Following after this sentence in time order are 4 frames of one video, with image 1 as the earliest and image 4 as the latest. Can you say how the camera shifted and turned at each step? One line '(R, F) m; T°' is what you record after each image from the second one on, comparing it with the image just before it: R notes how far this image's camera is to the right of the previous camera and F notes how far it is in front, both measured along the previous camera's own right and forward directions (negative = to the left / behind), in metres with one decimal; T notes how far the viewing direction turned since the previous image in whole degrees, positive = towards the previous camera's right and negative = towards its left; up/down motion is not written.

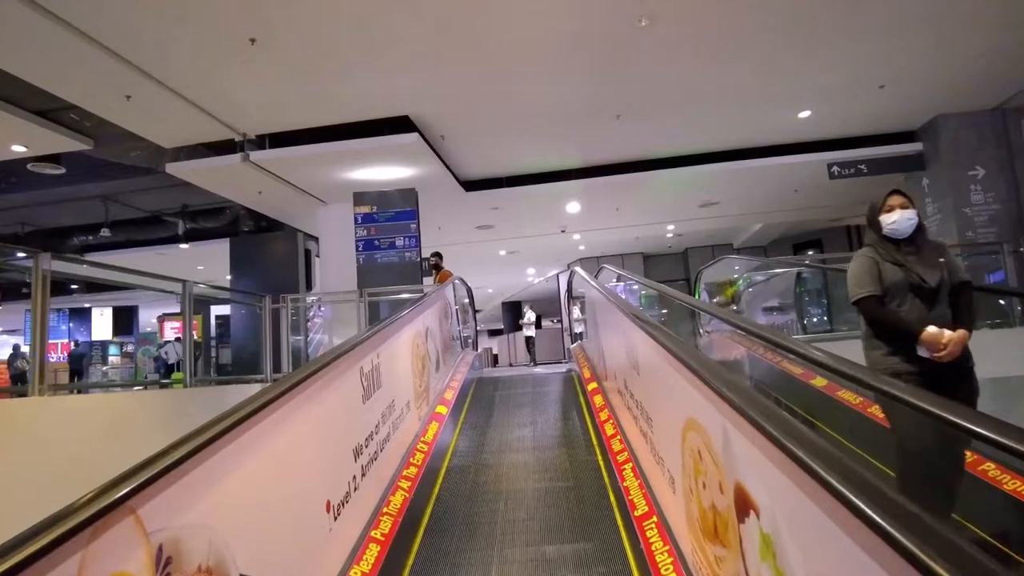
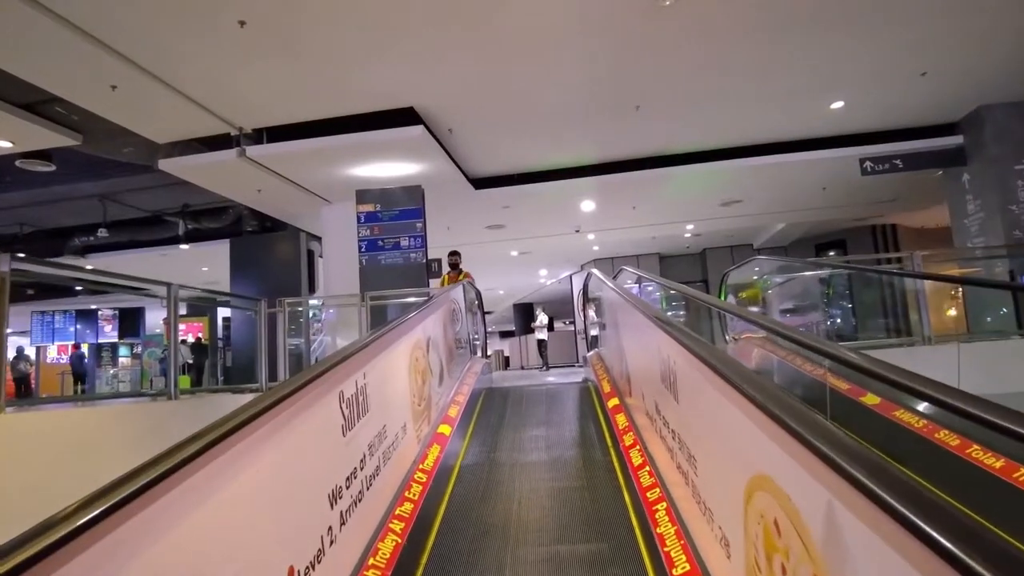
(0.0, +0.4) m; -1°
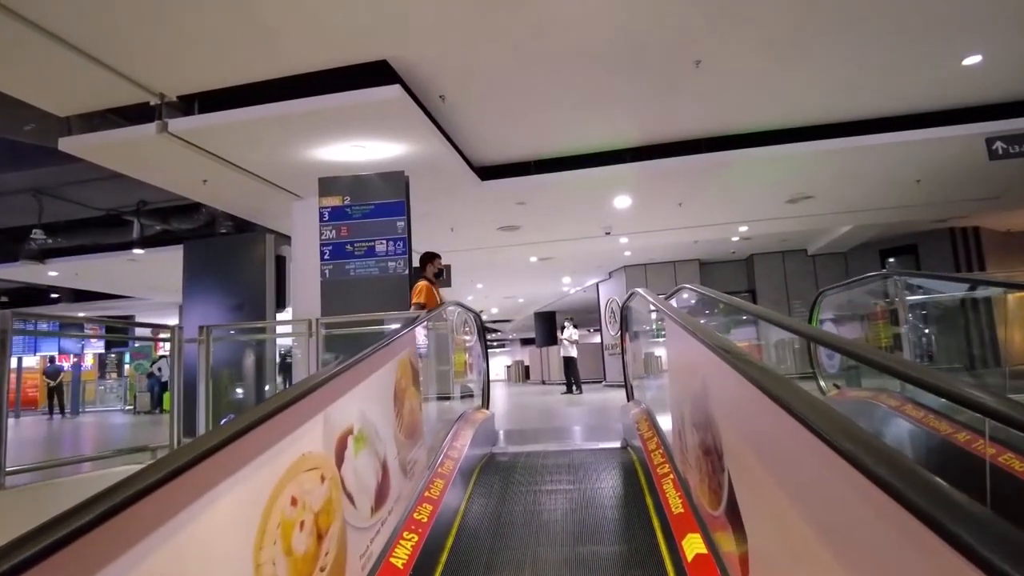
(+0.1, +1.6) m; -2°
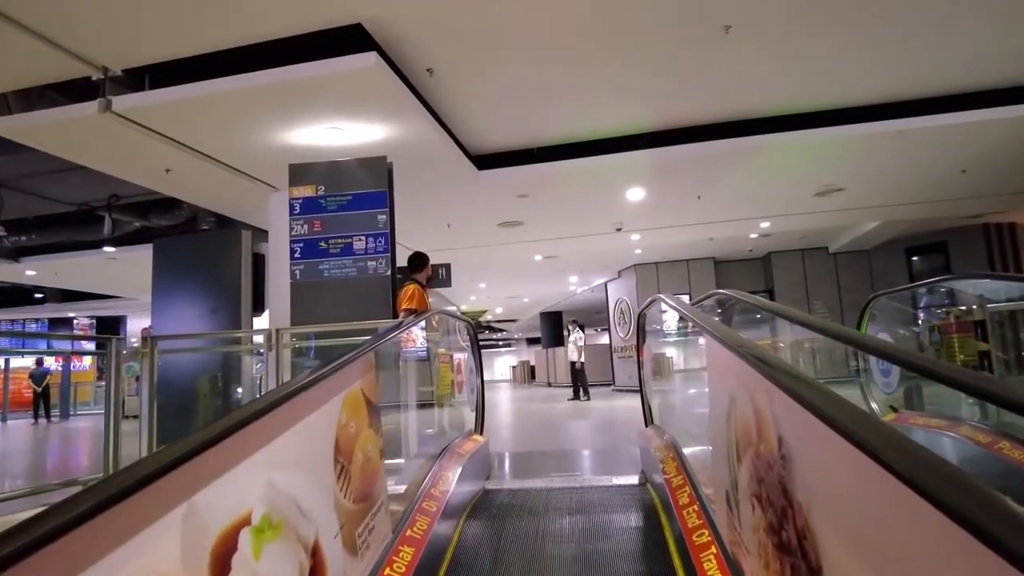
(0.0, +0.6) m; -1°
